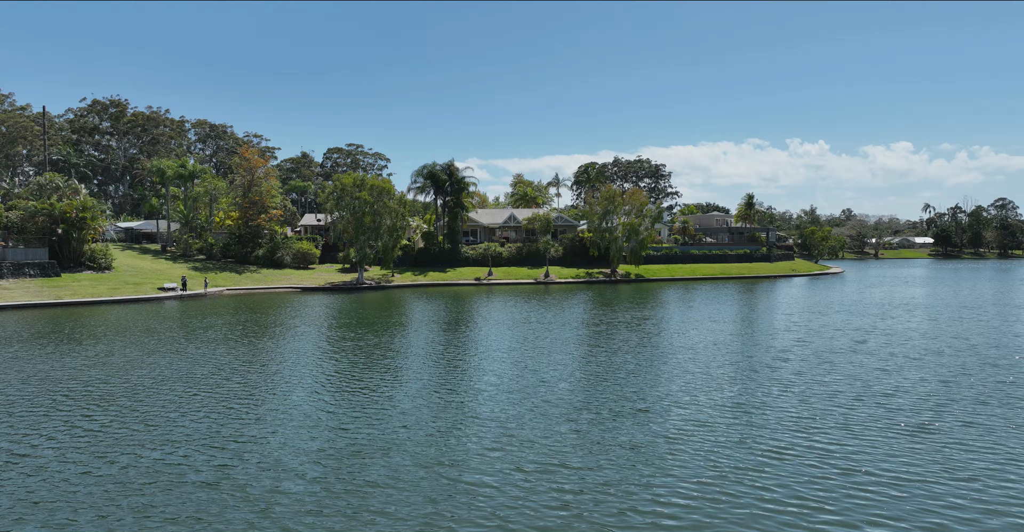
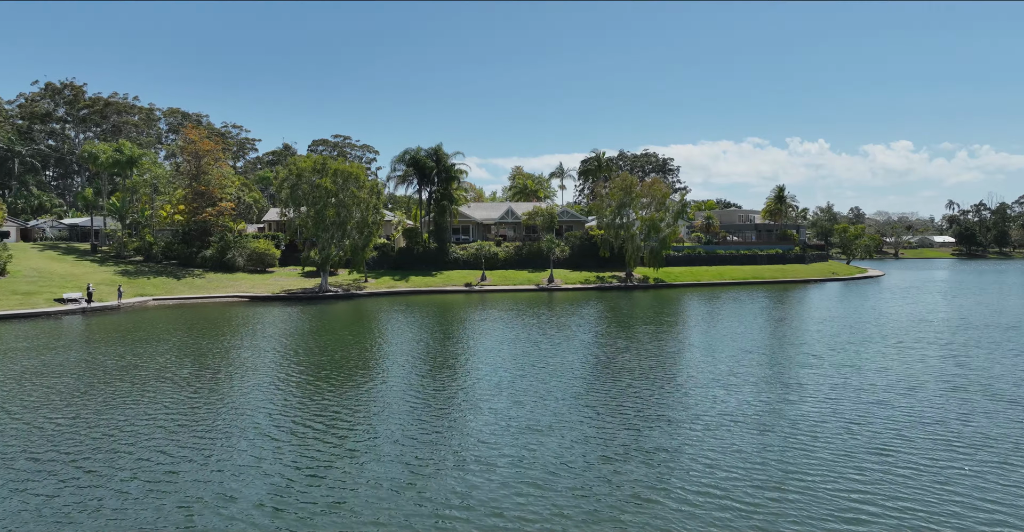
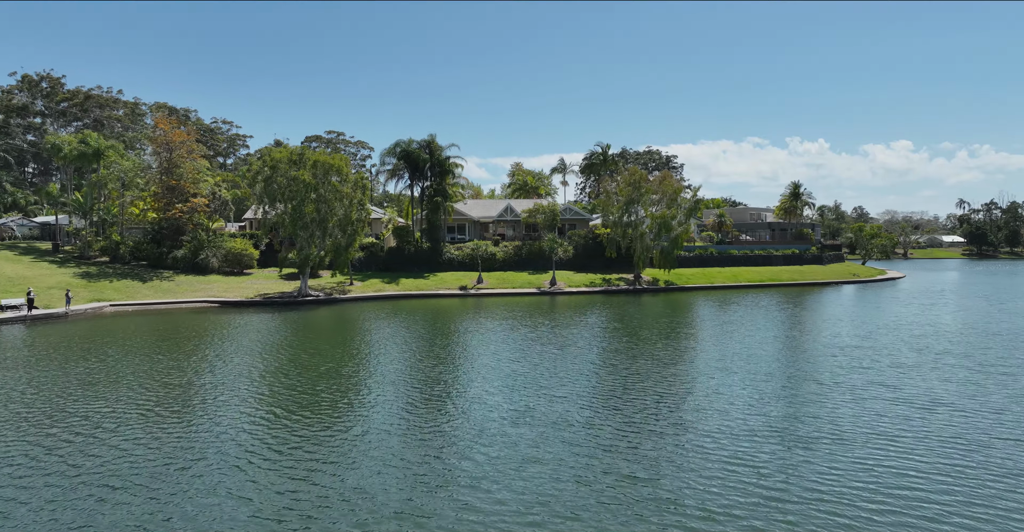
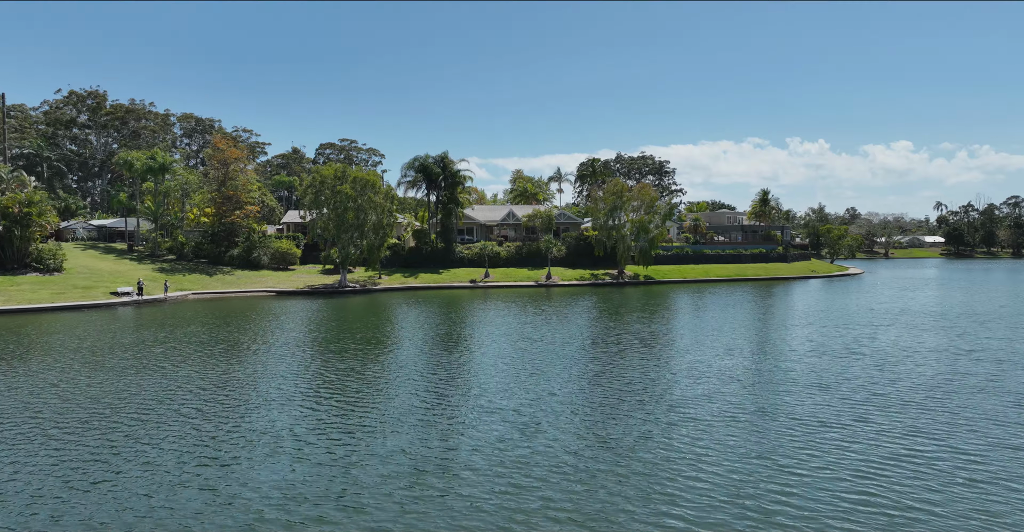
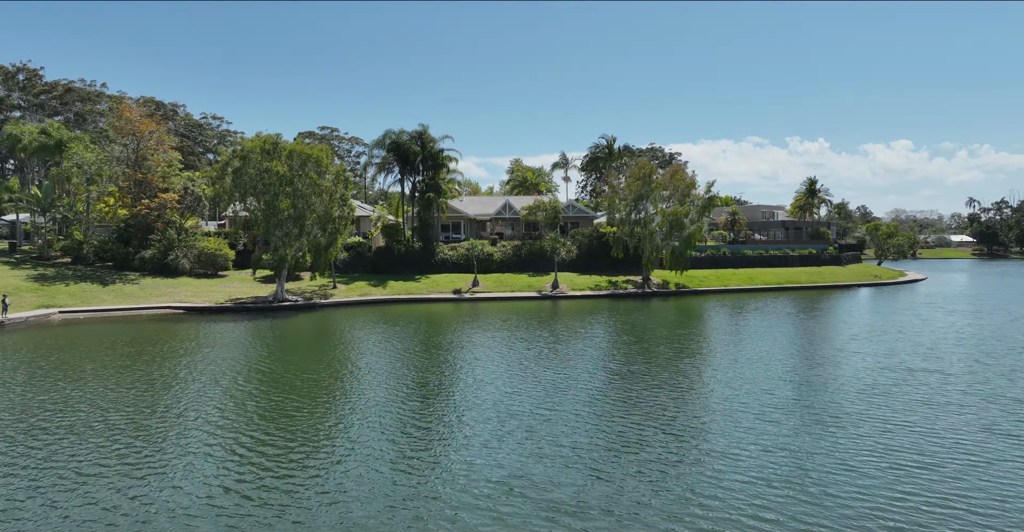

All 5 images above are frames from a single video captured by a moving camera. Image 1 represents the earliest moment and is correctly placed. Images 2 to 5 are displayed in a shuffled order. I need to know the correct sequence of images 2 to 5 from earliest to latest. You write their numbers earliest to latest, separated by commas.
4, 2, 3, 5
